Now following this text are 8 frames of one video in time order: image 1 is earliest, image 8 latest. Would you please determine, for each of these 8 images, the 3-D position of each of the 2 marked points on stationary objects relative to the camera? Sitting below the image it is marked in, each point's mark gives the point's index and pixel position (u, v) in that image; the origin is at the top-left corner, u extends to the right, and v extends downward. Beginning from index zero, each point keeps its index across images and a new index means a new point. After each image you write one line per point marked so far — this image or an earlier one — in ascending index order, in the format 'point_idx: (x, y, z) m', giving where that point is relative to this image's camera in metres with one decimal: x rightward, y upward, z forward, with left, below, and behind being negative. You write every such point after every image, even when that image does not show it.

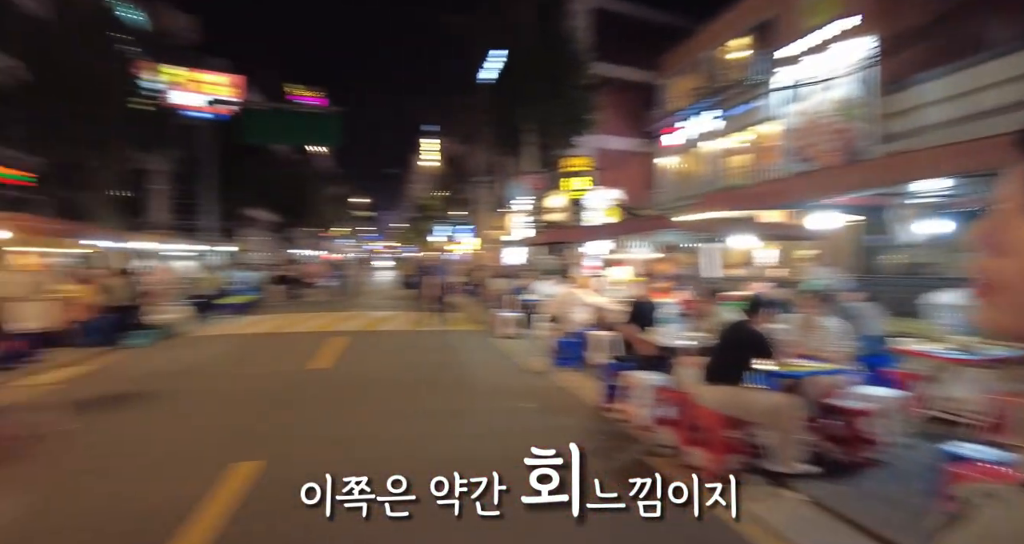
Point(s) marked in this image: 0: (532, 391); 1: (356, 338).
0: (+0.3, -2.1, +8.9) m
1: (-4.5, -1.8, +14.5) m
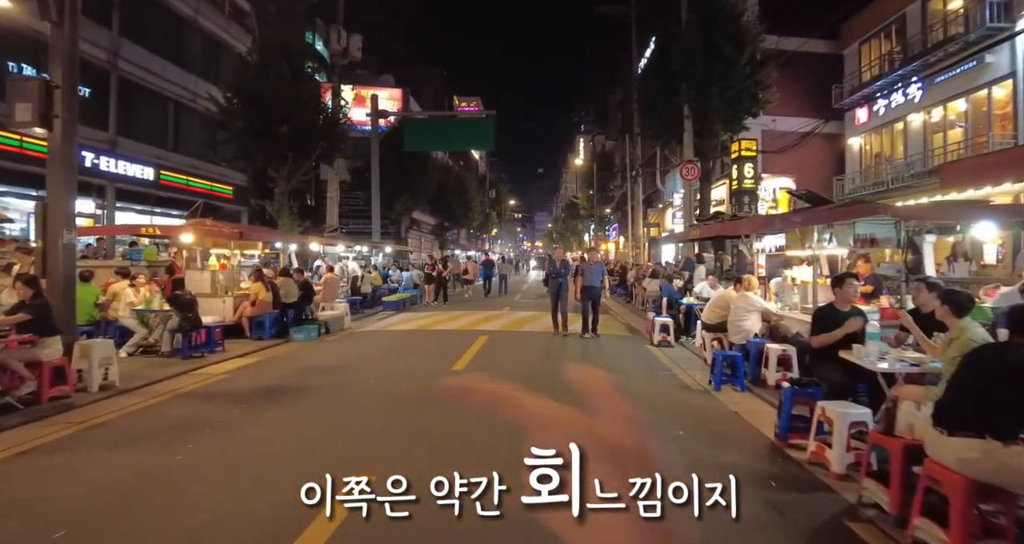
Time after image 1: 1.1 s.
0: (+2.6, -2.1, +7.6) m
1: (-0.5, -1.8, +14.3) m
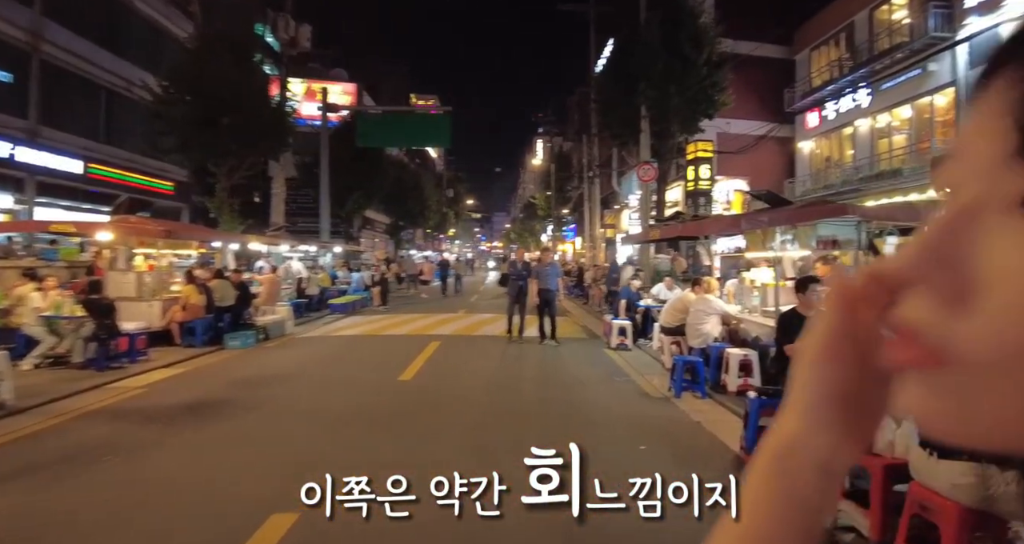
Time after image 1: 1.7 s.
0: (+1.9, -2.1, +7.1) m
1: (-1.7, -1.9, +13.6) m
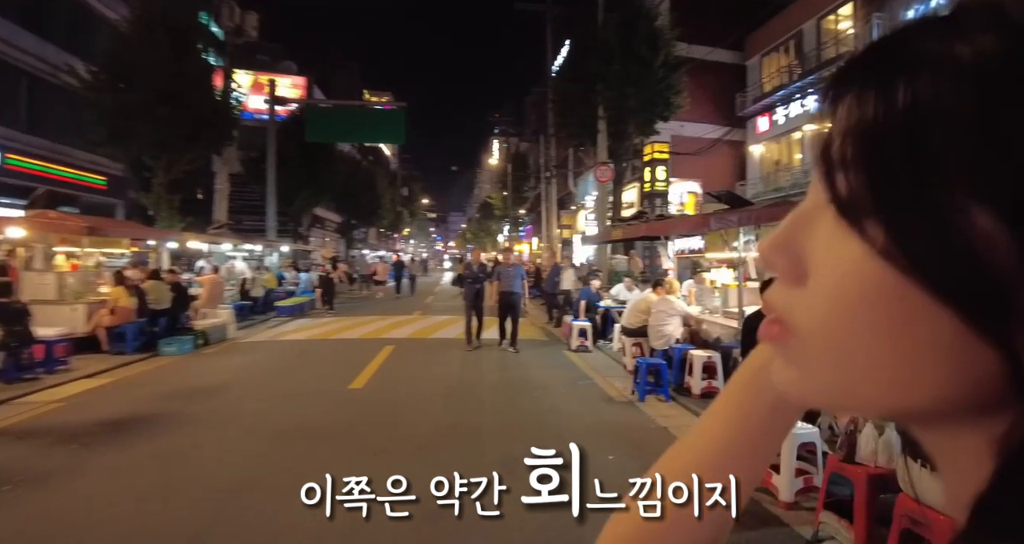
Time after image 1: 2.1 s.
0: (+1.3, -2.1, +6.9) m
1: (-2.8, -1.9, +13.0) m
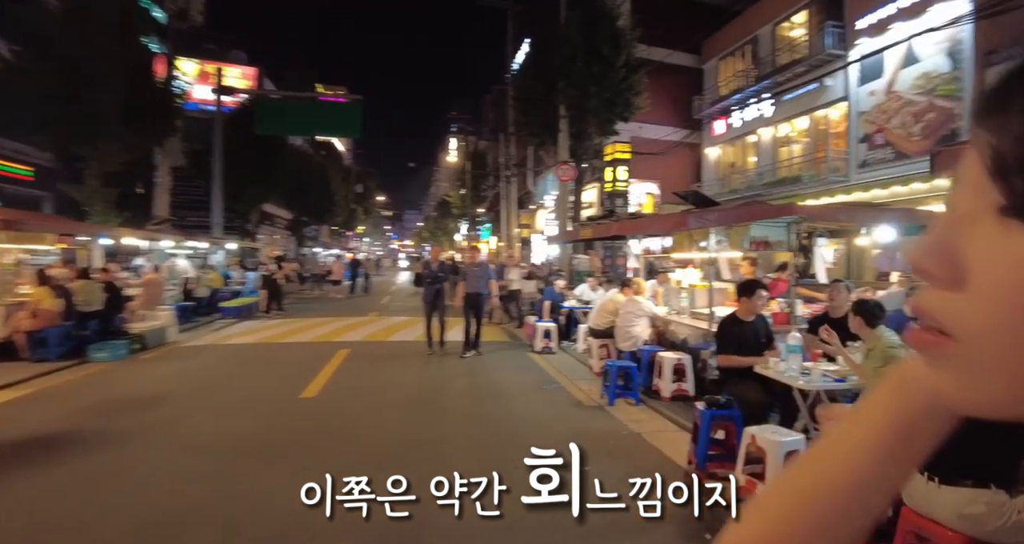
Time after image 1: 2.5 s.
0: (+0.9, -2.1, +6.6) m
1: (-3.7, -1.9, +12.3) m
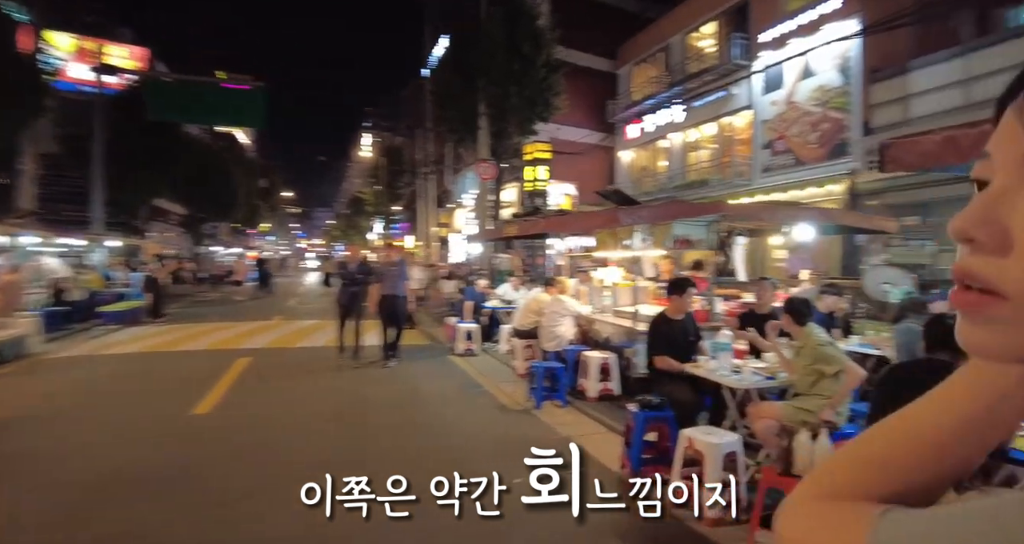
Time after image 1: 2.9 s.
0: (0.0, -2.1, +6.2) m
1: (-5.5, -1.9, +11.2) m
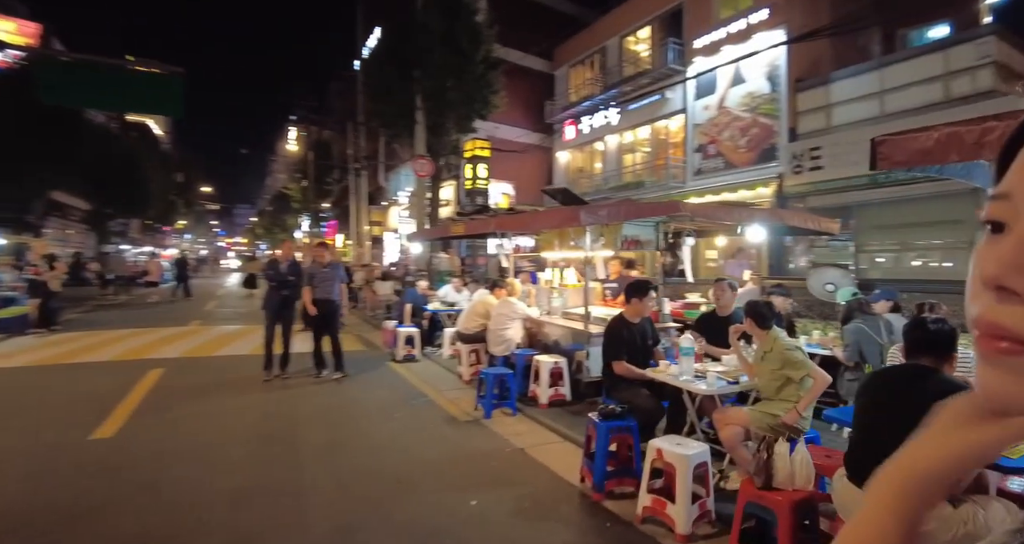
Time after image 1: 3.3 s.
0: (-0.6, -2.1, +5.8) m
1: (-6.6, -1.9, +10.0) m
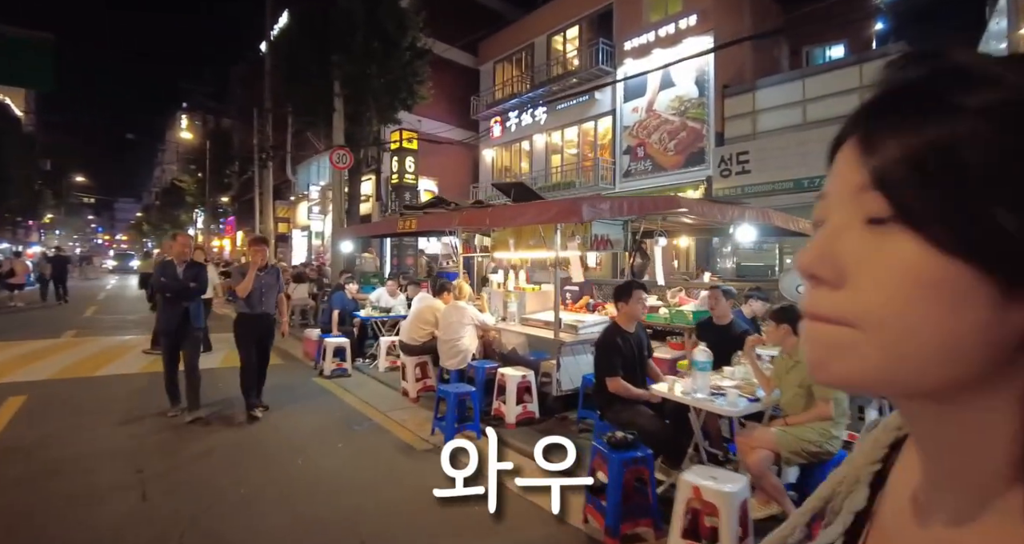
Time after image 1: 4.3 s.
0: (-0.8, -2.2, +4.9) m
1: (-7.5, -2.0, +8.0) m
